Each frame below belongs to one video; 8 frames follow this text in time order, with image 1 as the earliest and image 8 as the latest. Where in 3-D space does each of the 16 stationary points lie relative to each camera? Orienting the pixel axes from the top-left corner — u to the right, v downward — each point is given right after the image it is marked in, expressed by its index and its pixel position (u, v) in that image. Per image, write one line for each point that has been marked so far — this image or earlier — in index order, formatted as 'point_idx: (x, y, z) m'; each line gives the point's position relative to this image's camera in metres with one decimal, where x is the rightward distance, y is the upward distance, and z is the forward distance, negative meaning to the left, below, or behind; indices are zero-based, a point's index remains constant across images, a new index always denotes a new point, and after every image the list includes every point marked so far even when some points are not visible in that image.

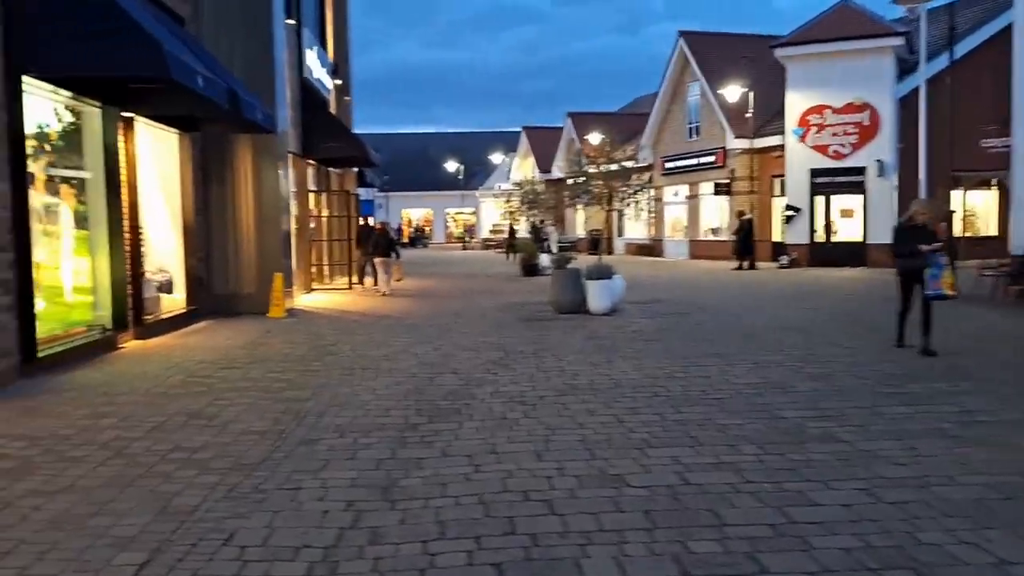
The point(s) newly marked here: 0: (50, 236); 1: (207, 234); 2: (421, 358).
0: (-5.8, +0.7, +10.1) m
1: (-6.1, +1.1, +16.1) m
2: (-1.2, -0.9, +10.9) m
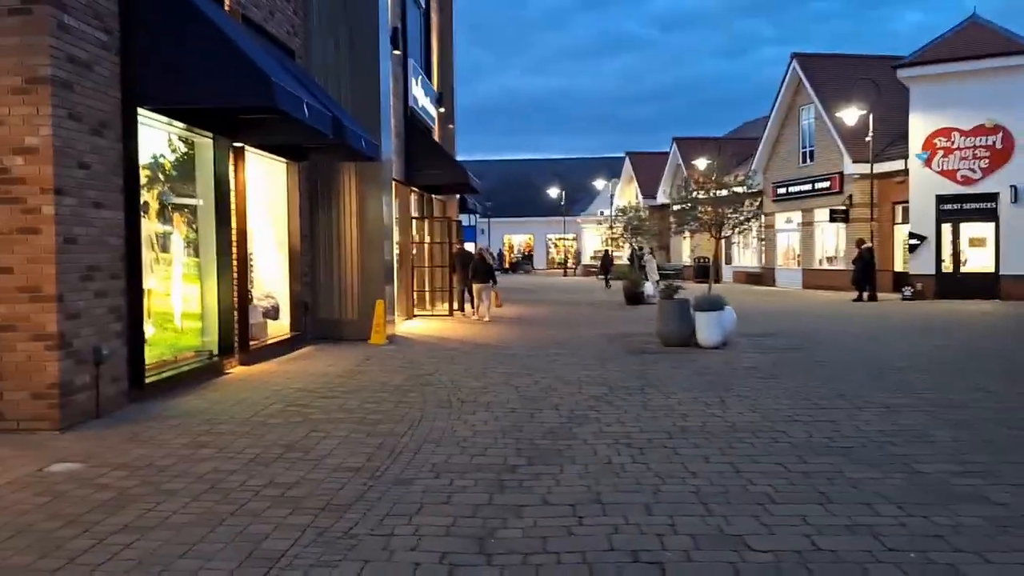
0: (-4.5, +0.3, +10.3) m
1: (-4.0, +0.5, +16.3) m
2: (+0.1, -1.4, +10.5) m
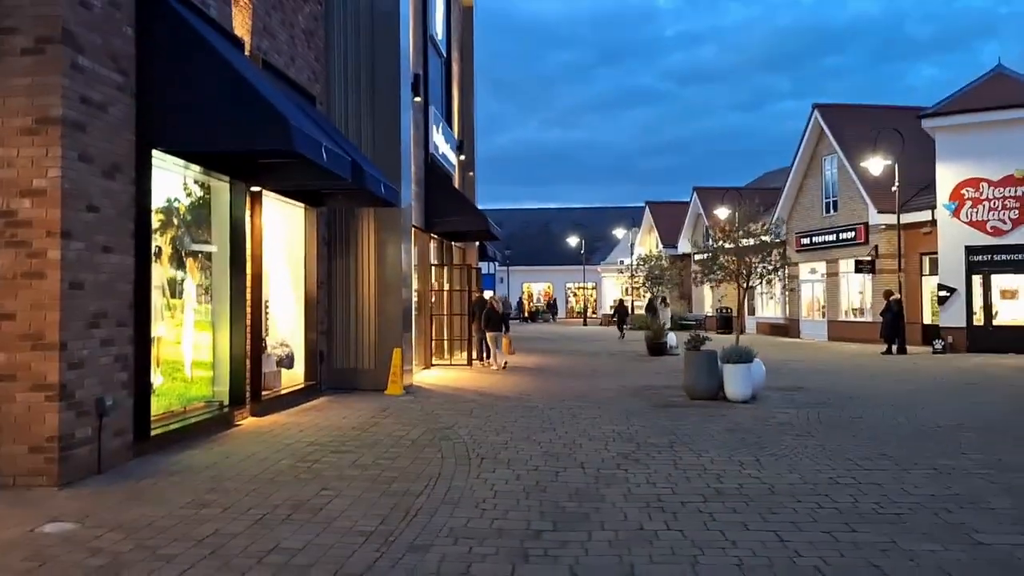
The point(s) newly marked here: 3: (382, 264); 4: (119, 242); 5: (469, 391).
0: (-4.2, -0.3, +9.9) m
1: (-3.6, -0.4, +16.0) m
2: (+0.4, -2.0, +9.9) m
3: (-2.6, +0.5, +15.9) m
4: (-3.9, +0.5, +8.1) m
5: (-0.8, -2.0, +15.8) m
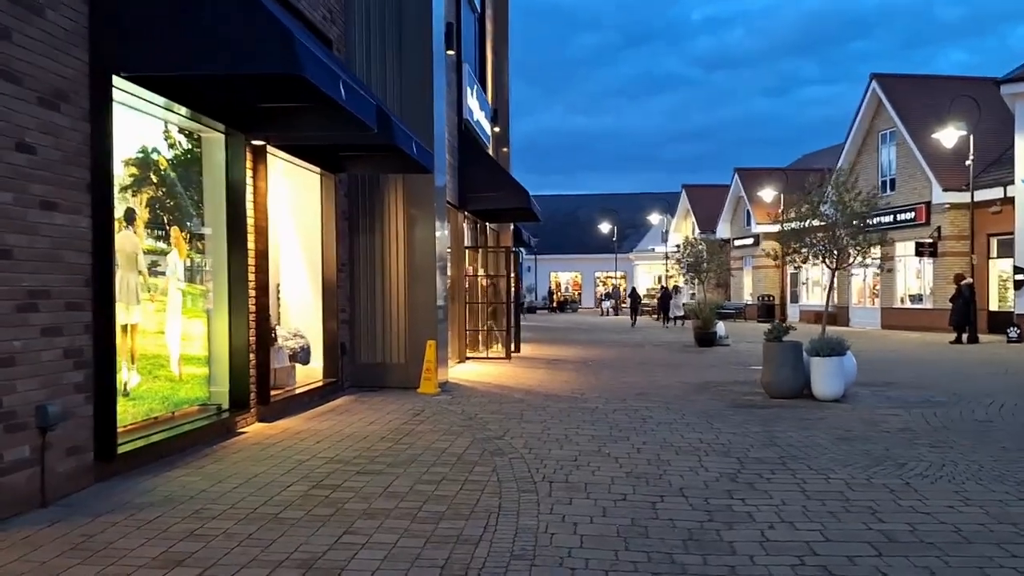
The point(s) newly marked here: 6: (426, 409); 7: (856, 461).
0: (-3.5, 0.0, +7.9) m
1: (-2.7, -0.1, +13.9) m
2: (+1.1, -1.7, +7.8) m
3: (-1.7, +0.8, +13.8) m
4: (-3.3, +0.7, +6.0) m
5: (0.0, -1.7, +13.7) m
6: (-1.2, -1.7, +11.5) m
7: (+3.5, -1.8, +8.2) m
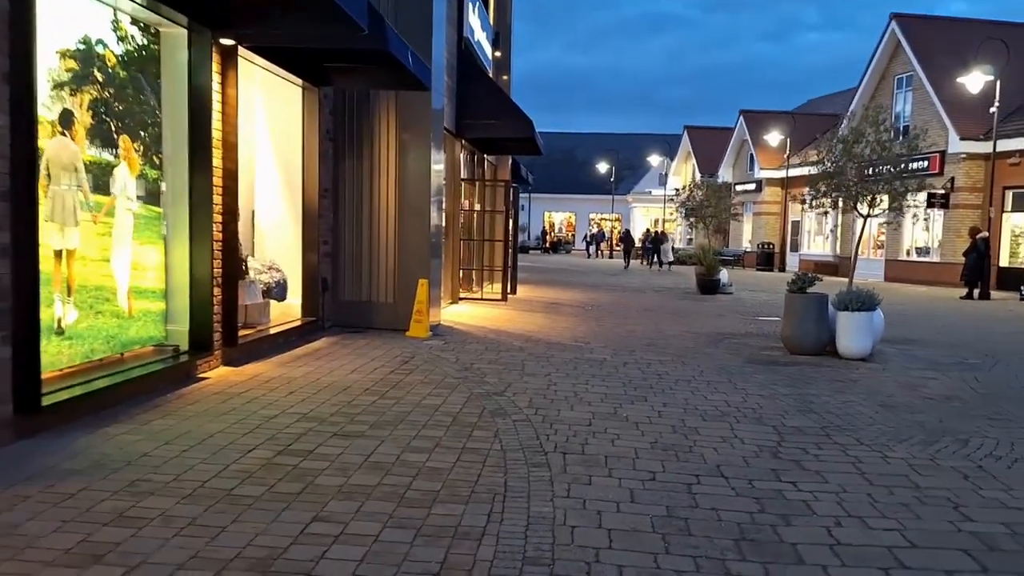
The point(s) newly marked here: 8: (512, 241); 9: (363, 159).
0: (-3.4, +0.6, +6.6) m
1: (-2.7, +1.0, +12.6) m
2: (+1.1, -1.2, +6.7) m
3: (-1.7, +1.8, +12.5) m
4: (-3.2, +1.2, +4.7) m
5: (0.0, -0.7, +12.6) m
6: (-1.2, -0.9, +10.4) m
7: (+3.5, -1.3, +7.2) m
8: (-0.1, +1.0, +17.6) m
9: (-2.3, +2.0, +12.6) m
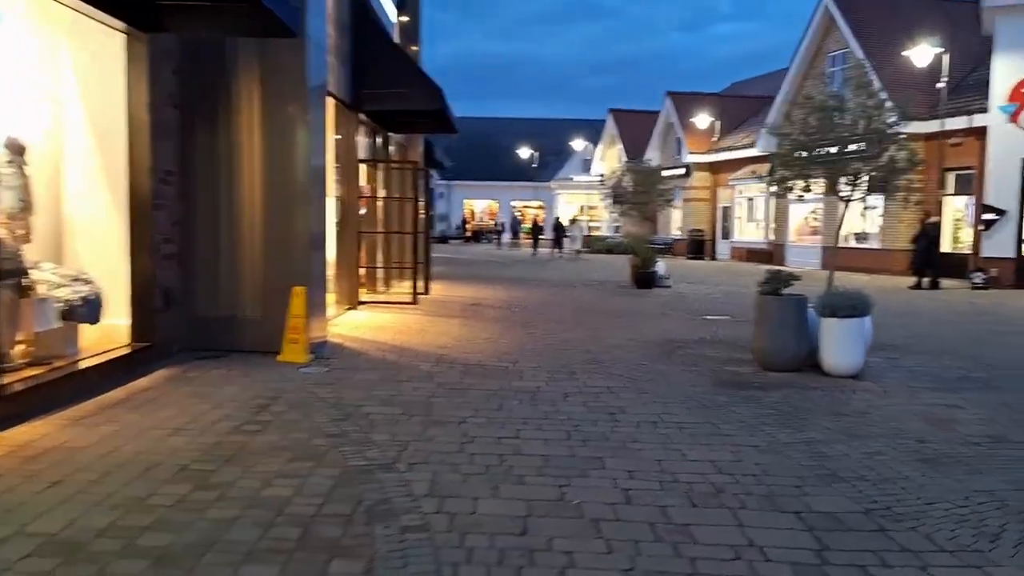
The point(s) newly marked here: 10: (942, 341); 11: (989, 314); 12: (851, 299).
0: (-4.0, +0.4, +3.6) m
1: (-3.9, +0.8, +9.6) m
2: (+0.6, -1.4, +4.1) m
3: (-2.9, +1.7, +9.6) m
4: (-3.6, +0.9, +1.7) m
5: (-1.2, -0.8, +9.9) m
6: (-2.2, -1.0, +7.6) m
7: (+2.9, -1.4, +4.8) m
8: (-1.7, +1.0, +14.8) m
9: (-3.5, +1.9, +9.6) m
10: (+6.8, -0.8, +12.8) m
11: (+10.1, -0.5, +17.1) m
12: (+4.1, -0.1, +9.7) m
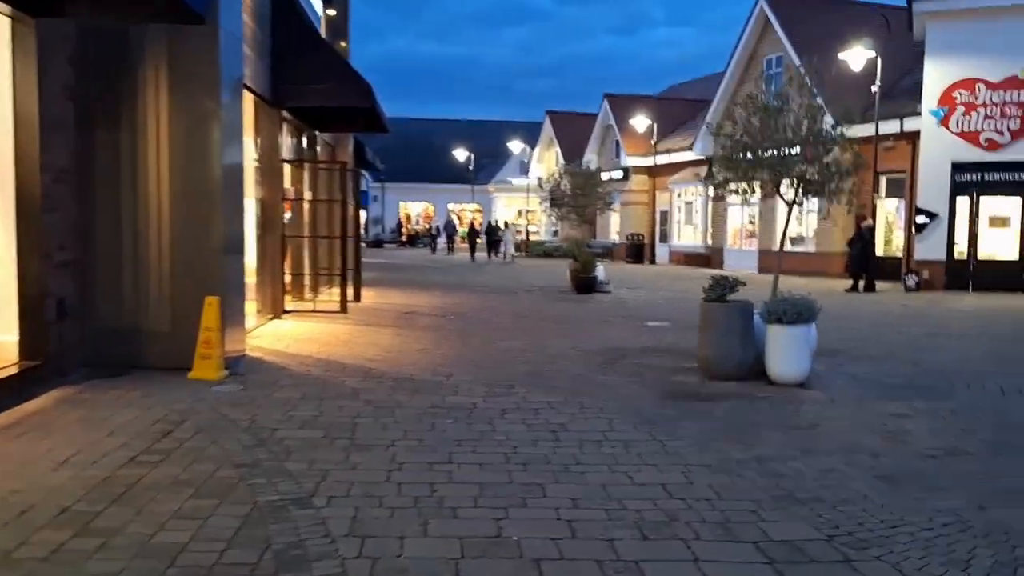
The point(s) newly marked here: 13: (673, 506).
0: (-4.3, +0.3, +2.8) m
1: (-4.6, +0.7, +8.8) m
2: (+0.3, -1.4, +3.6) m
3: (-3.6, +1.6, +8.9) m
4: (-3.7, +0.8, +0.9) m
5: (-1.9, -0.9, +9.3) m
6: (-2.7, -1.1, +6.9) m
7: (+2.5, -1.4, +4.5) m
8: (-2.8, +0.9, +14.2) m
9: (-4.2, +1.8, +8.8) m
10: (+5.9, -0.9, +12.8) m
11: (+8.8, -0.6, +17.2) m
12: (+3.3, -0.2, +9.4) m
13: (+1.0, -1.4, +5.0) m
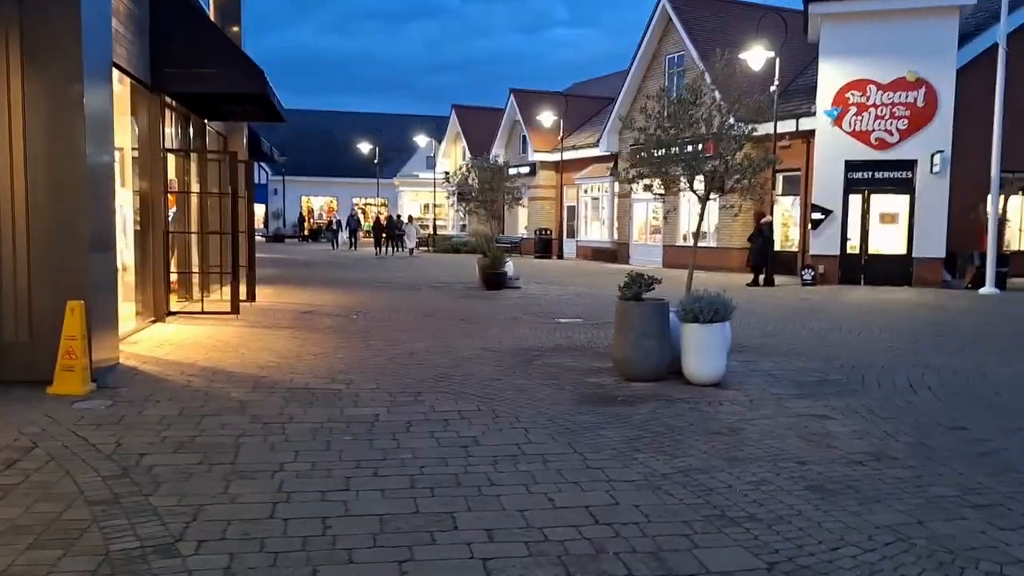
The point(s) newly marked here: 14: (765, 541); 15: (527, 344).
0: (-4.5, +0.2, +1.7) m
1: (-5.5, +0.7, +7.6) m
2: (-0.1, -1.5, +3.0) m
3: (-4.5, +1.5, +7.8) m
4: (-3.8, +0.8, -0.1) m
5: (-2.9, -0.9, +8.4) m
6: (-3.4, -1.1, +5.9) m
7: (+2.1, -1.5, +4.1) m
8: (-4.4, +0.9, +13.1) m
9: (-5.1, +1.7, +7.6) m
10: (+4.4, -0.8, +12.7) m
11: (+6.8, -0.5, +17.5) m
12: (+2.3, -0.2, +9.1) m
13: (+0.5, -1.4, +4.5) m
14: (+1.5, -1.4, +4.6) m
15: (+0.2, -0.8, +12.1) m
